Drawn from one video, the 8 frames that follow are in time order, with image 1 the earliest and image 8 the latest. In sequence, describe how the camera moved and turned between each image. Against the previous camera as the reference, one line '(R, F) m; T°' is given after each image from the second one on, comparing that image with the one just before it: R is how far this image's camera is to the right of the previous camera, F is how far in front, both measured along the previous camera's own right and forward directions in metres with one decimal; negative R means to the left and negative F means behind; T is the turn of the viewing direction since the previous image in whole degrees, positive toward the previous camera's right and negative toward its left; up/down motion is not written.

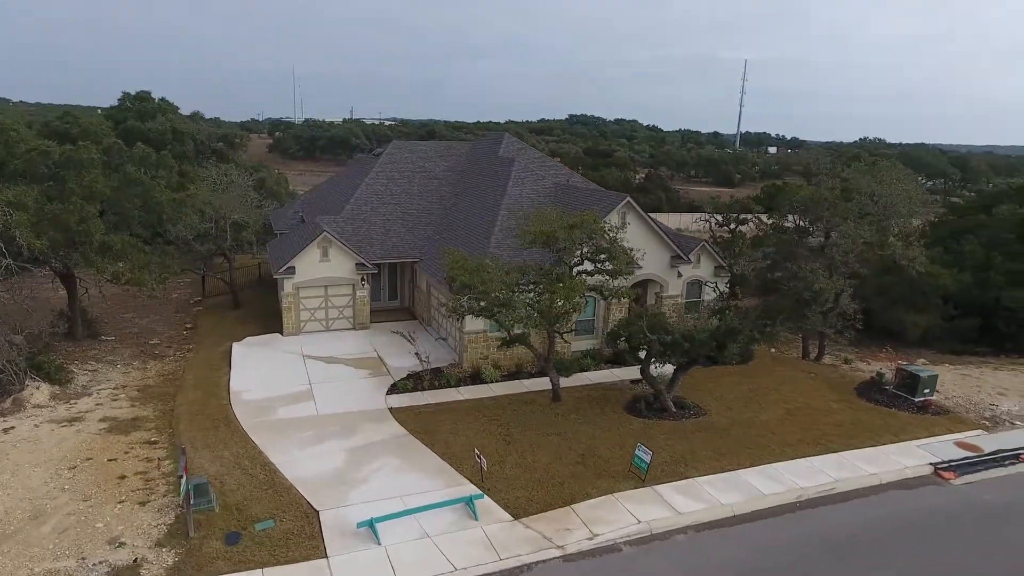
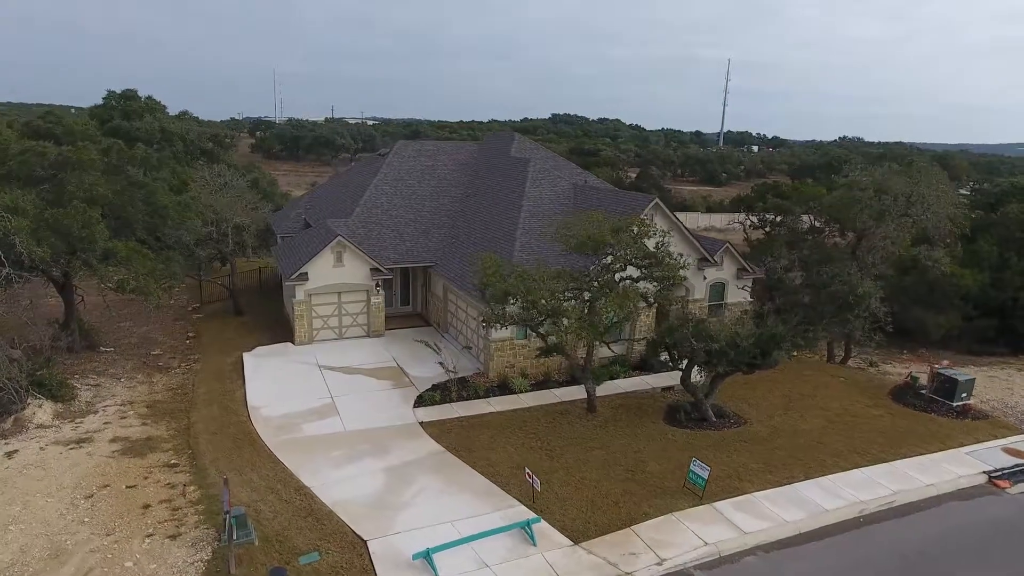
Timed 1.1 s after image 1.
(-1.4, +0.8) m; +2°
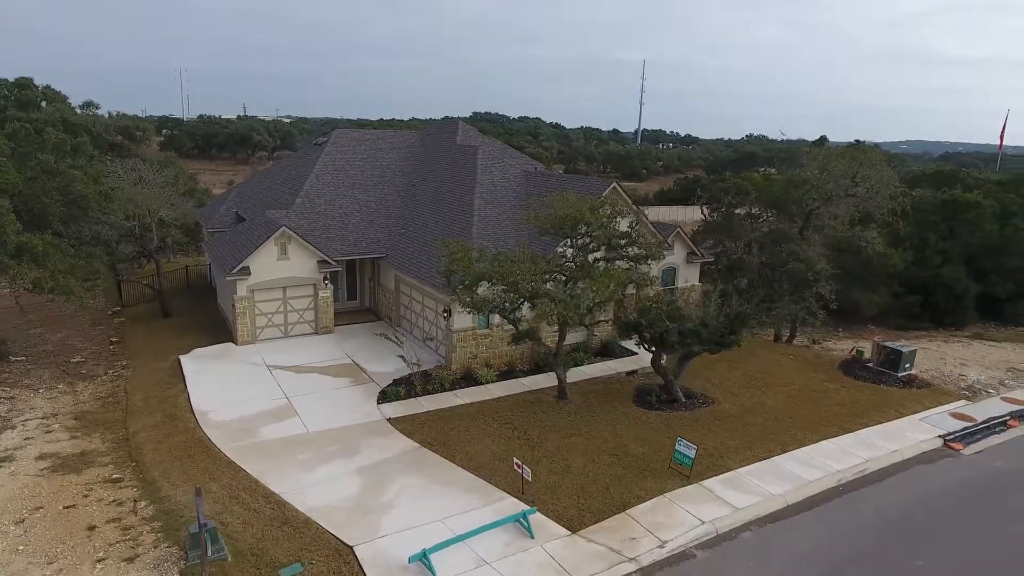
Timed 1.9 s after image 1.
(-1.1, +0.7) m; +7°
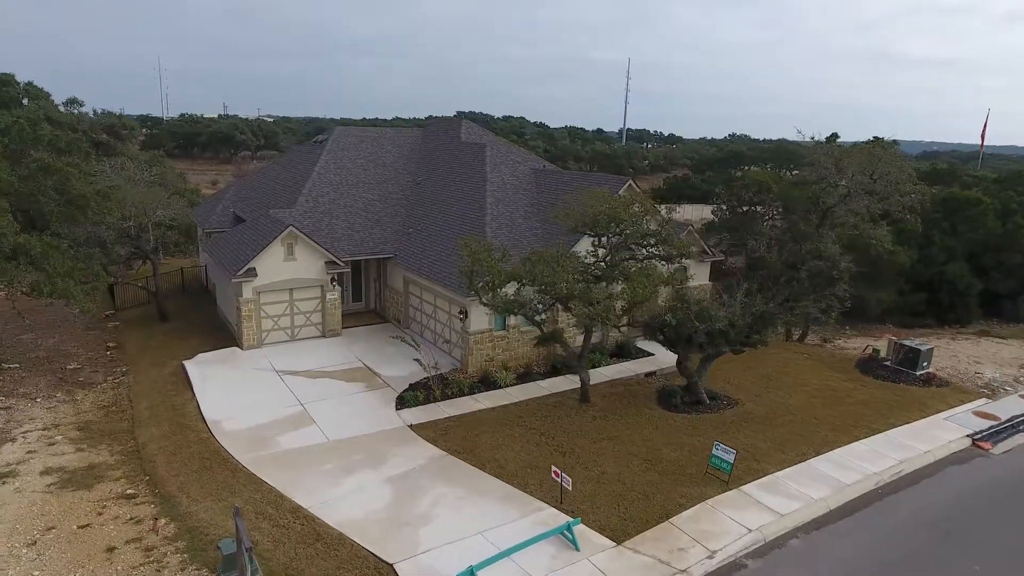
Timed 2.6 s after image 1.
(-0.9, +0.5) m; +1°
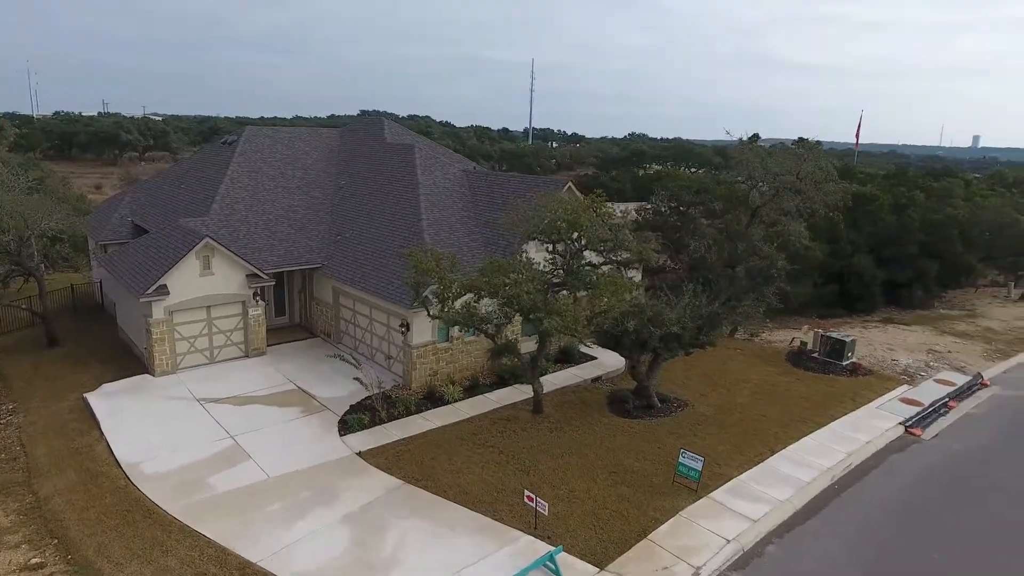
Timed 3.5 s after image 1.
(-0.9, +0.8) m; +8°
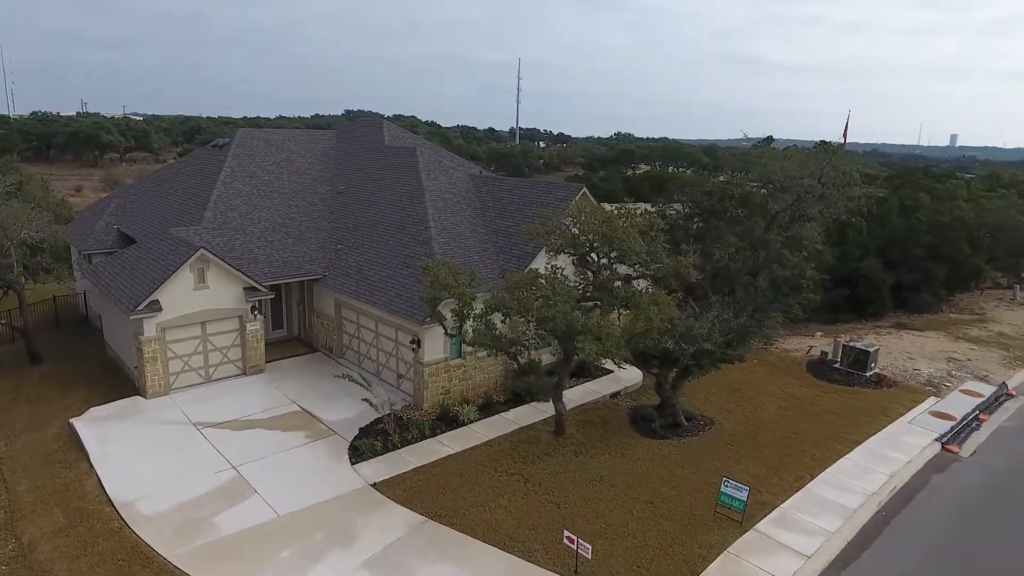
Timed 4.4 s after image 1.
(-0.8, +1.0) m; +1°
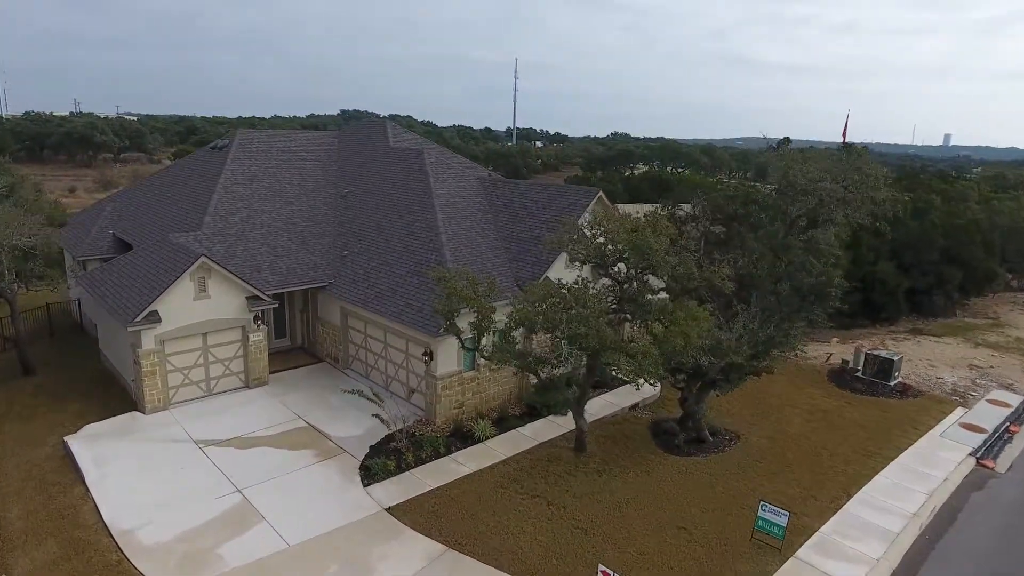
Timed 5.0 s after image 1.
(-0.5, +0.7) m; 0°
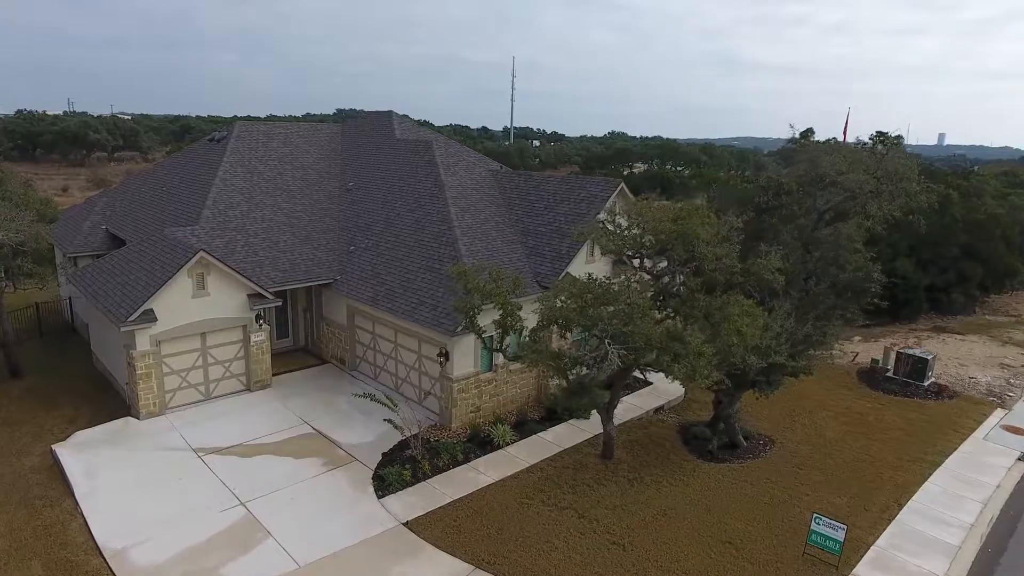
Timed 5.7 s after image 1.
(-0.5, +0.9) m; 0°
